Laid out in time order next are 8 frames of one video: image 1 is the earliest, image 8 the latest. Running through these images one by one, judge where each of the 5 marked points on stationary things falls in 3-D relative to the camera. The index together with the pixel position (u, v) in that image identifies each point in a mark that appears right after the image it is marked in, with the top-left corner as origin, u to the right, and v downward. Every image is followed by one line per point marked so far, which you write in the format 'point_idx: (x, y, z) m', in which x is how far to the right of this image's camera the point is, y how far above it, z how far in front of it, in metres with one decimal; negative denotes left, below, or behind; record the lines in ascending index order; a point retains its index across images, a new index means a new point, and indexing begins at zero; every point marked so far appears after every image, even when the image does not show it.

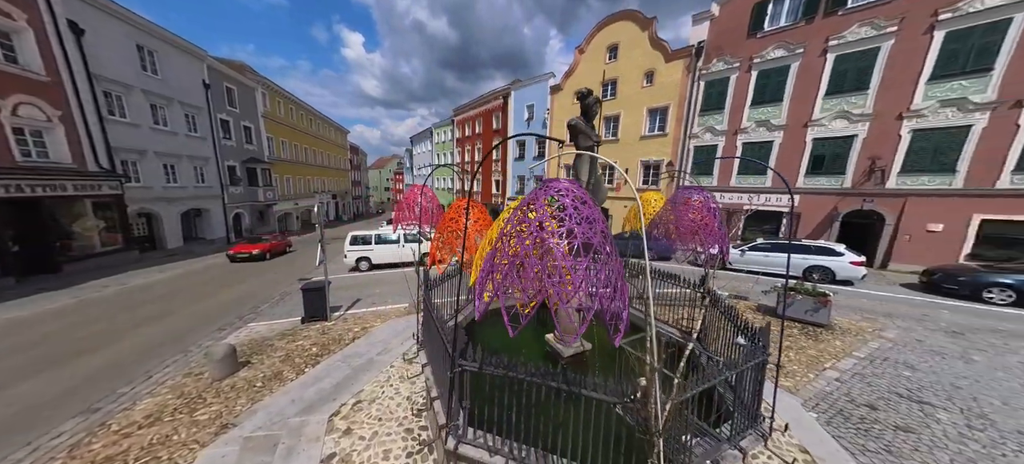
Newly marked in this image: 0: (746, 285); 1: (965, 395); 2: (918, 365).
0: (+9.9, -2.2, +11.4) m
1: (+8.3, -2.9, +5.1) m
2: (+8.8, -2.8, +6.1) m
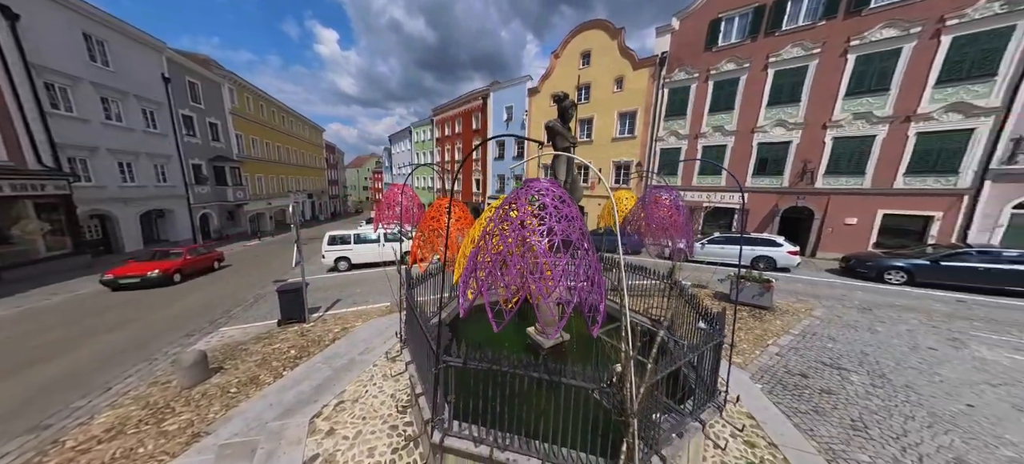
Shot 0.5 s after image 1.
0: (+9.1, -1.9, +12.4) m
1: (+8.0, -2.8, +5.9) m
2: (+8.4, -2.6, +7.0) m
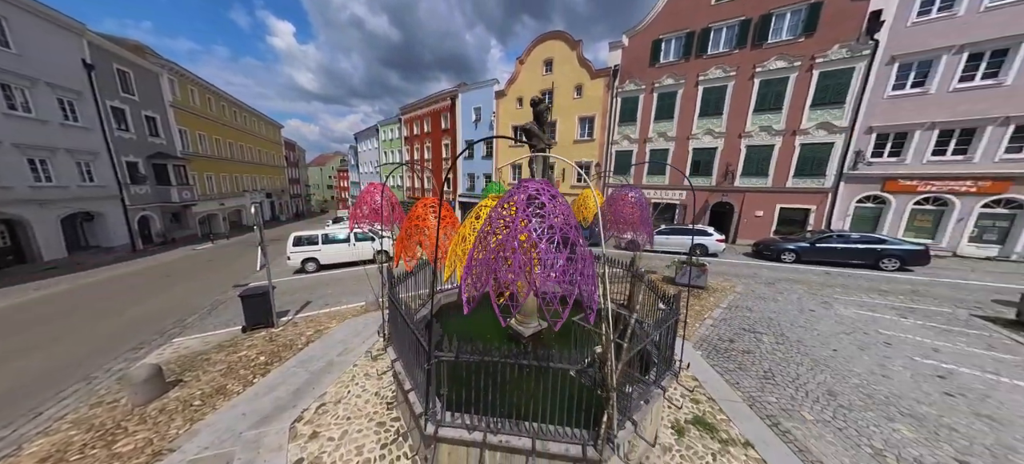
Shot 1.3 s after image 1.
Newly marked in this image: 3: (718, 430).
0: (+7.6, -1.5, +13.7) m
1: (+7.3, -2.5, +7.2) m
2: (+7.6, -2.3, +8.3) m
3: (+3.4, -3.1, +4.1) m
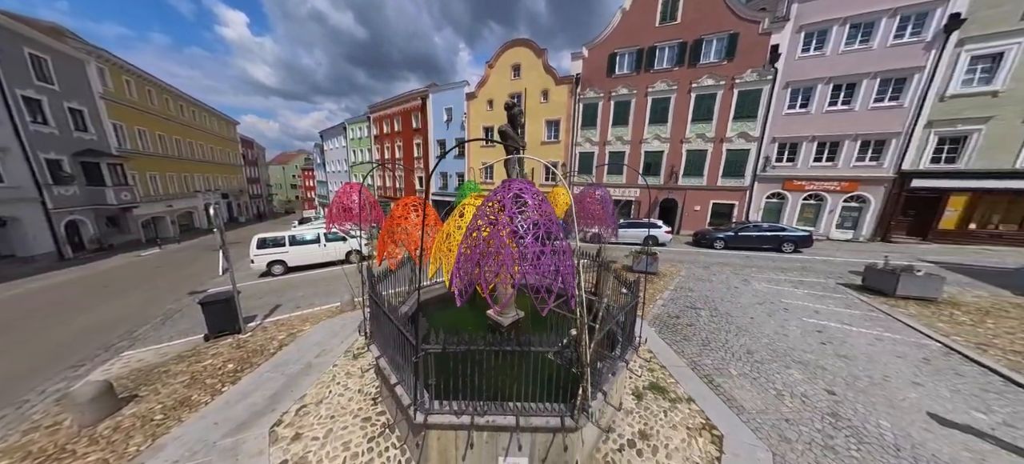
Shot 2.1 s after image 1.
0: (+6.1, -1.2, +14.9) m
1: (+6.5, -2.2, +8.4) m
2: (+6.7, -2.0, +9.5) m
3: (+3.0, -3.0, +4.9) m
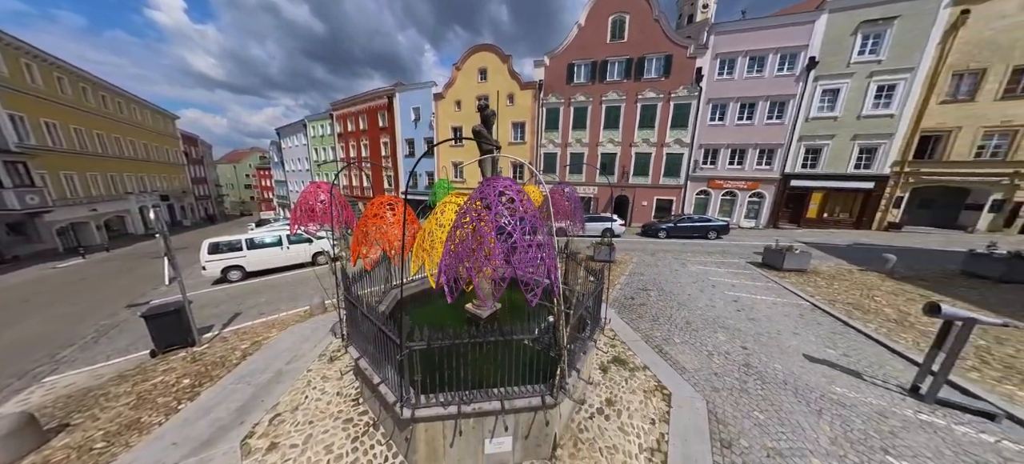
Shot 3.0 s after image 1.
0: (+4.3, -0.8, +16.0) m
1: (+5.6, -1.9, +9.6) m
2: (+5.6, -1.7, +10.7) m
3: (+2.5, -2.8, +5.7) m
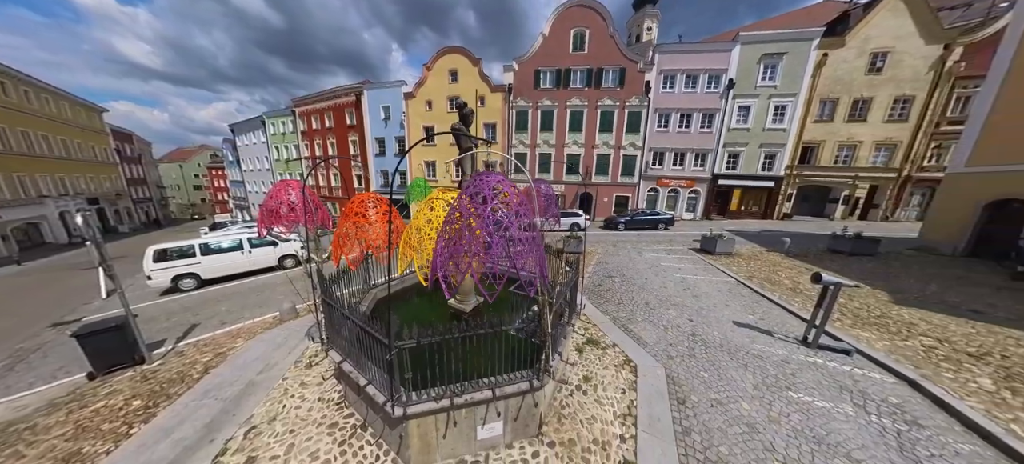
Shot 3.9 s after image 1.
0: (+2.4, -0.6, +16.8) m
1: (+4.6, -1.7, +10.7) m
2: (+4.4, -1.5, +11.8) m
3: (+2.1, -2.6, +6.4) m
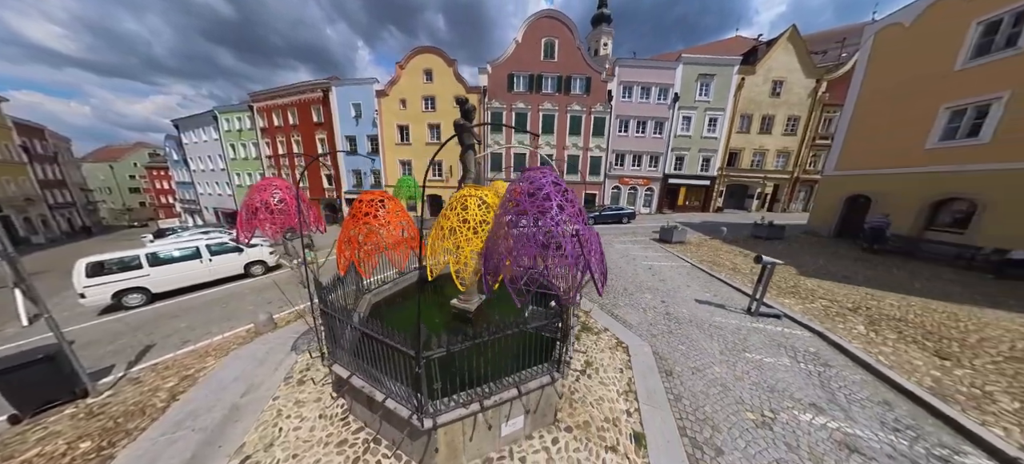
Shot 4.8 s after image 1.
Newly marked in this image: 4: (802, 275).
0: (+0.4, -0.6, +17.4) m
1: (+3.5, -1.4, +11.6) m
2: (+3.2, -1.2, +12.7) m
3: (+1.8, -2.4, +7.0) m
4: (+11.7, -1.7, +10.6) m
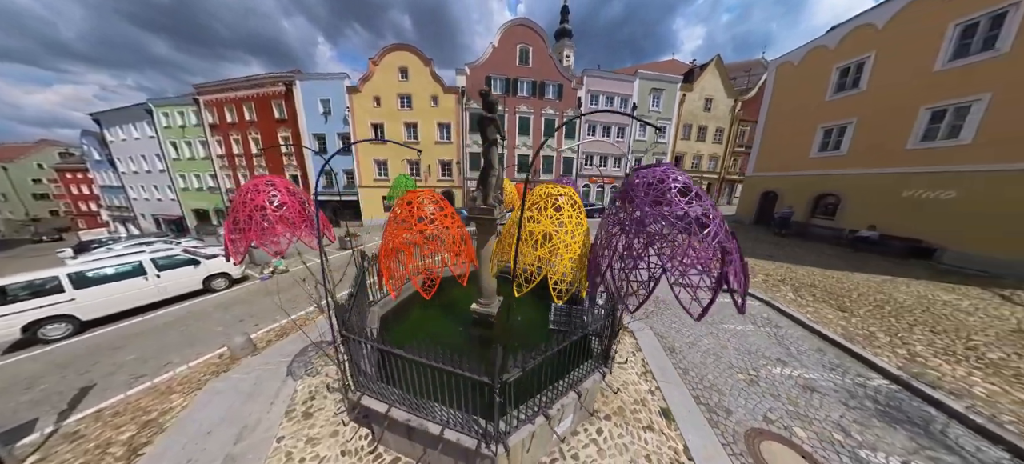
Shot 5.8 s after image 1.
0: (-1.5, -0.8, +17.4) m
1: (+2.5, -1.2, +12.2) m
2: (+2.0, -1.1, +13.2) m
3: (+1.6, -2.2, +7.3) m
4: (+10.7, -1.1, +12.4) m
